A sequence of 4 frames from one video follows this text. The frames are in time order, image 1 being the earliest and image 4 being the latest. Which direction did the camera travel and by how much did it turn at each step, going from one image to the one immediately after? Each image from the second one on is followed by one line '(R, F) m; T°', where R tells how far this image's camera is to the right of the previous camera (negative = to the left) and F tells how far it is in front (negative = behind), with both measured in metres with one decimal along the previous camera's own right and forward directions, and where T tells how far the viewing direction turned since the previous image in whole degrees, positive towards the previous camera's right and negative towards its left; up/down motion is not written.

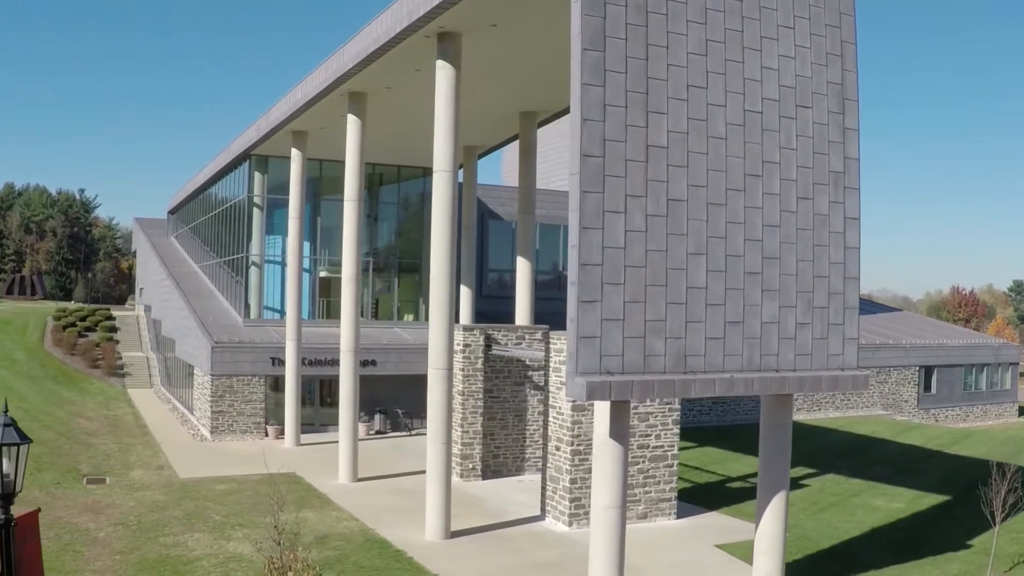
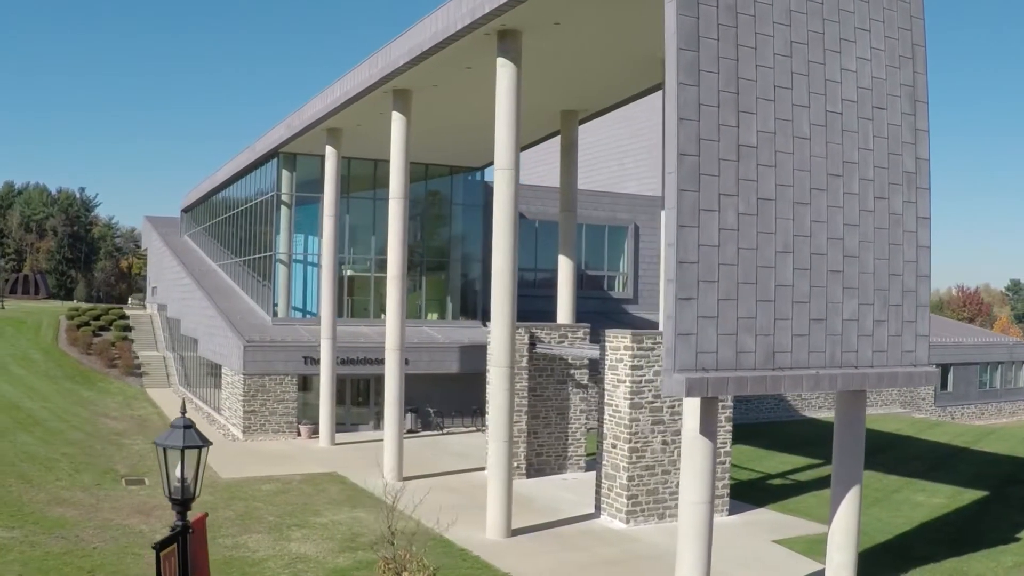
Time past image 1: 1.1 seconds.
(-1.6, 0.0) m; +1°
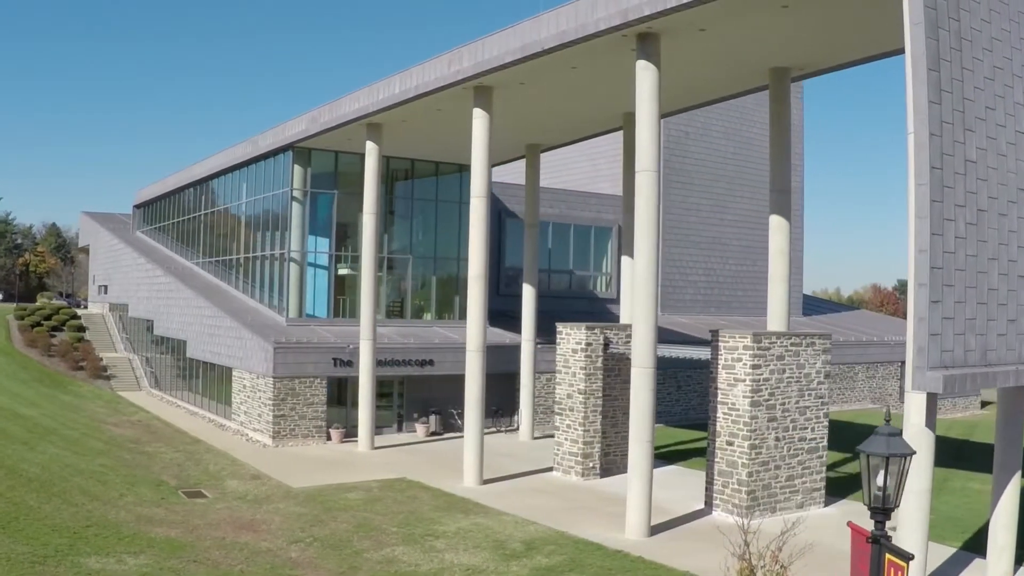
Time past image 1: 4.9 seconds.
(-5.8, +0.6) m; +11°
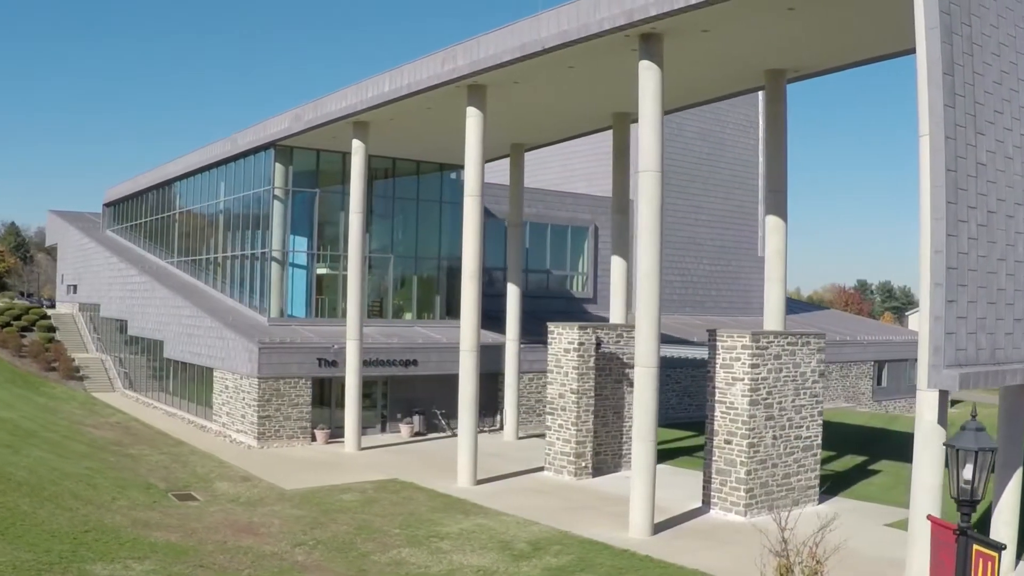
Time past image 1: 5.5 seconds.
(-1.0, +0.1) m; +3°
